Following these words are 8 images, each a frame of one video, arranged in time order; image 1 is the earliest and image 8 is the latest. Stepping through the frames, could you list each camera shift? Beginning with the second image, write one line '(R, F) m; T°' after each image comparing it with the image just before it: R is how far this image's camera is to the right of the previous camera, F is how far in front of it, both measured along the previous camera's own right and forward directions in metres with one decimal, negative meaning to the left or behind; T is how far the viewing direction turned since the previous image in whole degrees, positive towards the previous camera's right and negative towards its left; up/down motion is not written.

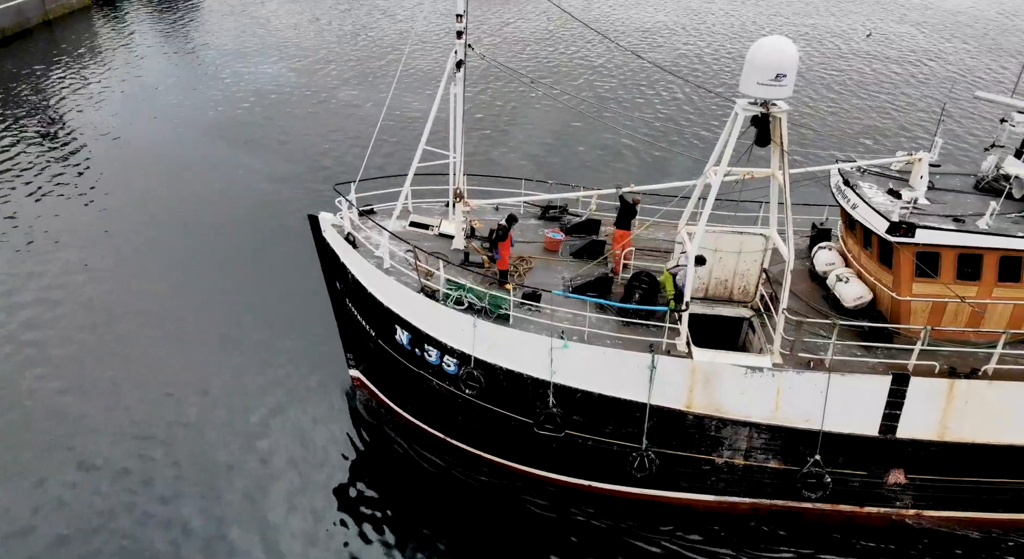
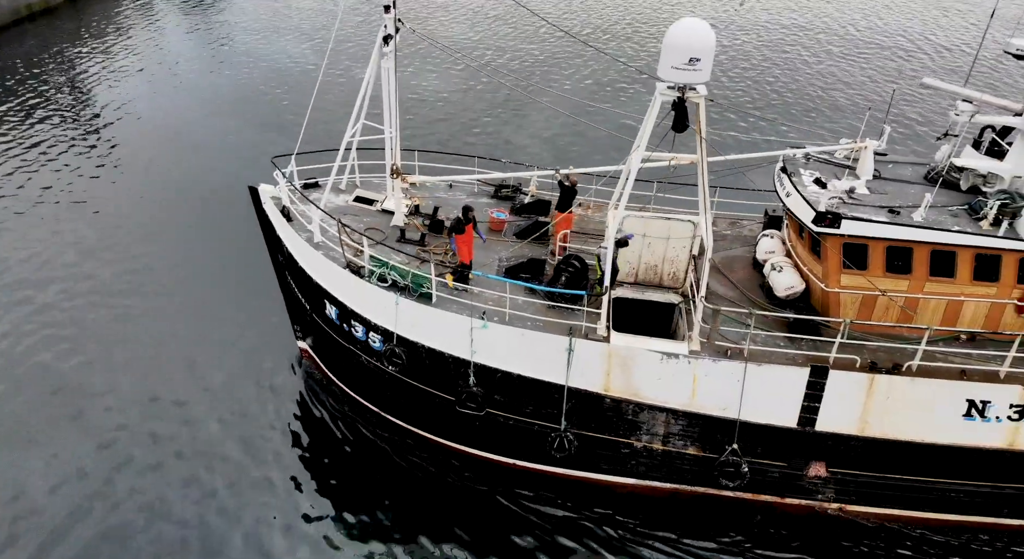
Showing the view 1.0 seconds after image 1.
(+2.7, -0.1) m; -4°
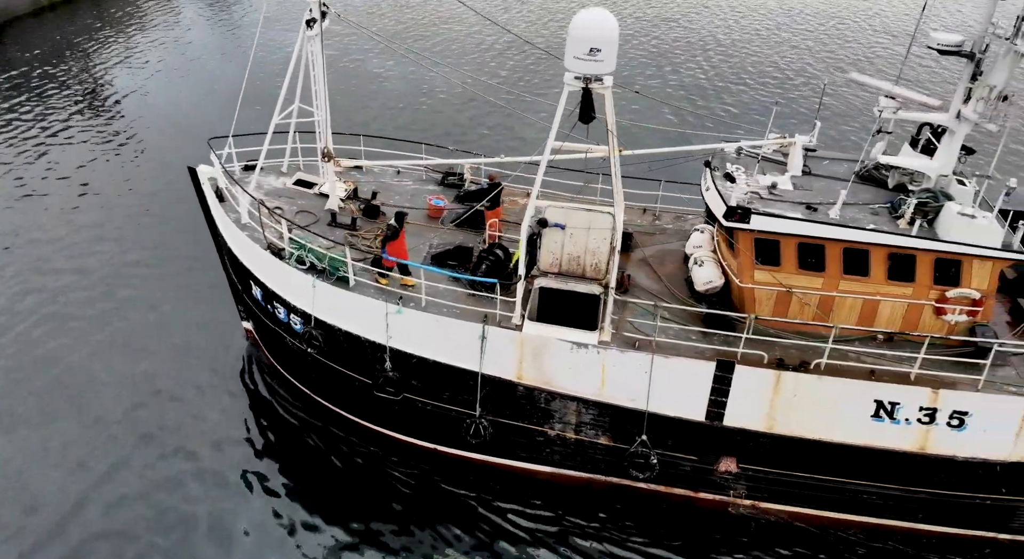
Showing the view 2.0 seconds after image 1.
(+2.7, -0.1) m; -3°
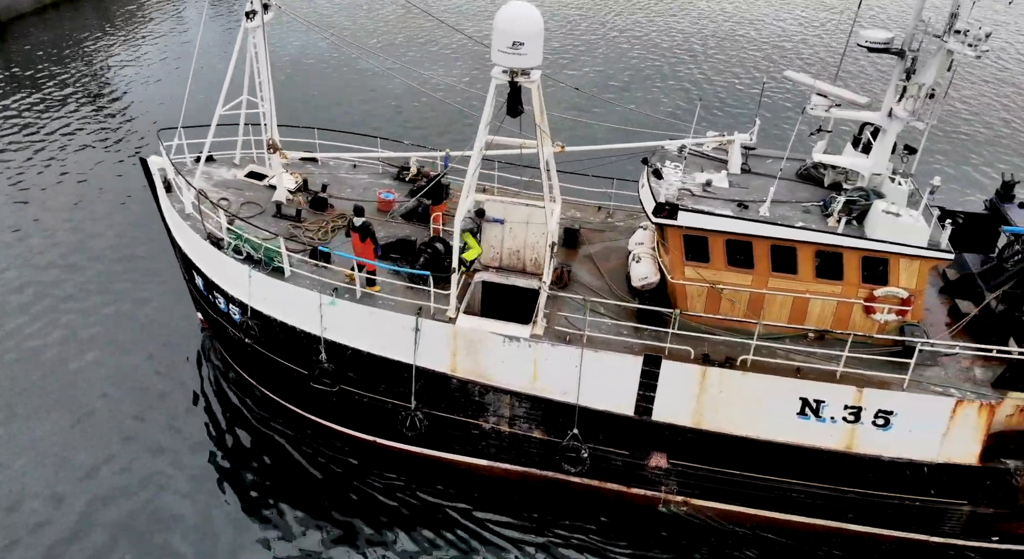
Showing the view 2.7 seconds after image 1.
(+1.8, -0.1) m; -1°
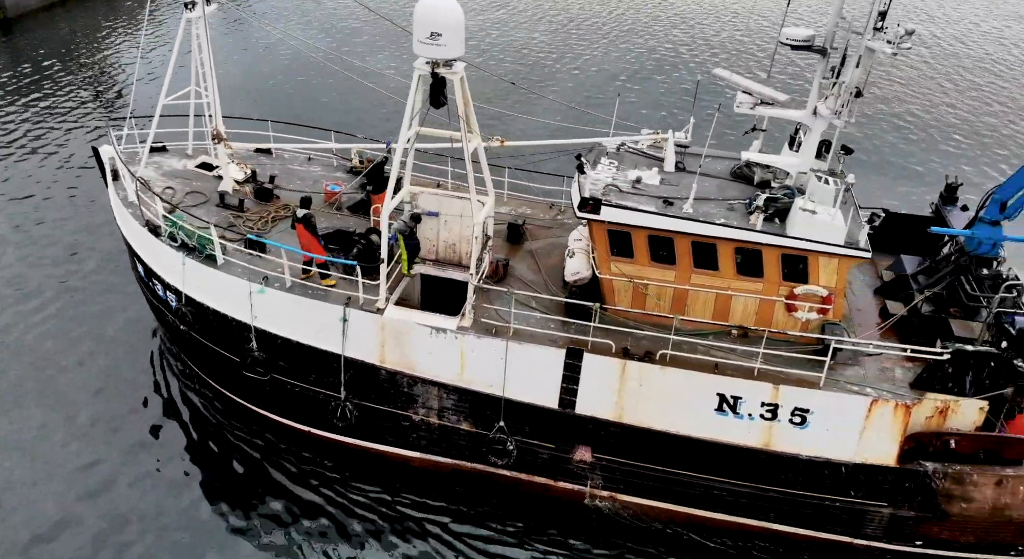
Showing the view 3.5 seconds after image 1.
(+2.0, -0.1) m; -2°
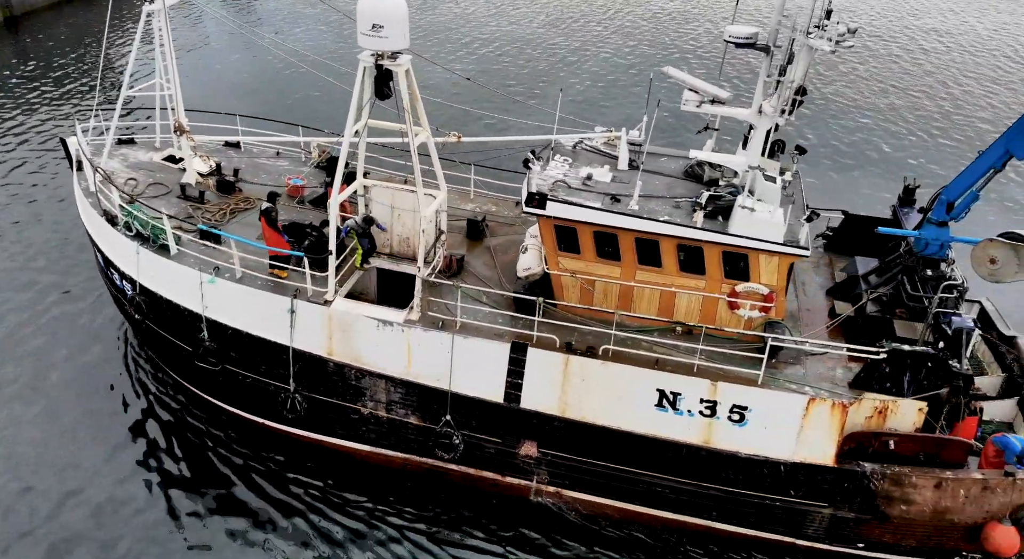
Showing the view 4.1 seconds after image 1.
(+1.4, -0.1) m; -1°
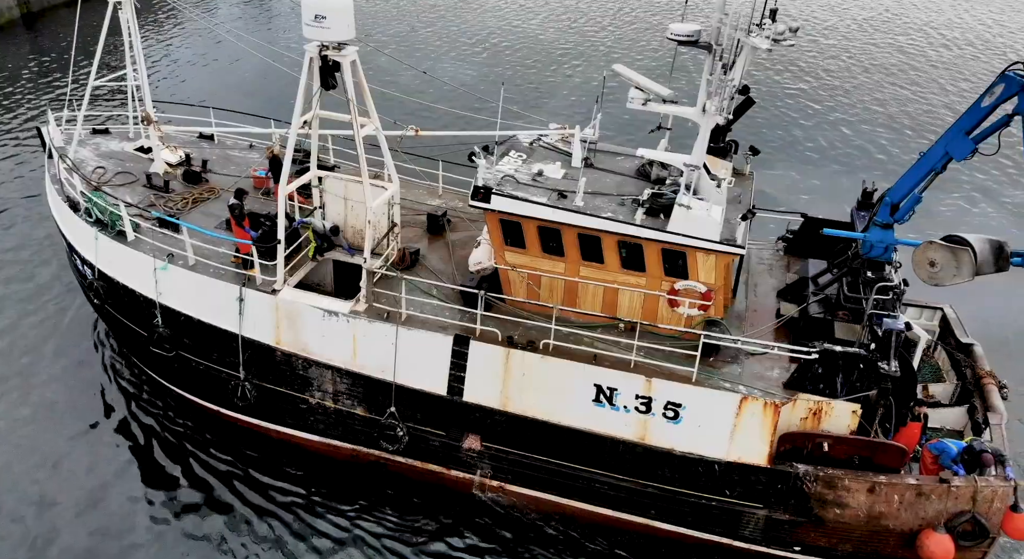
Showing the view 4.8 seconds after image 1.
(+1.7, -0.1) m; -2°
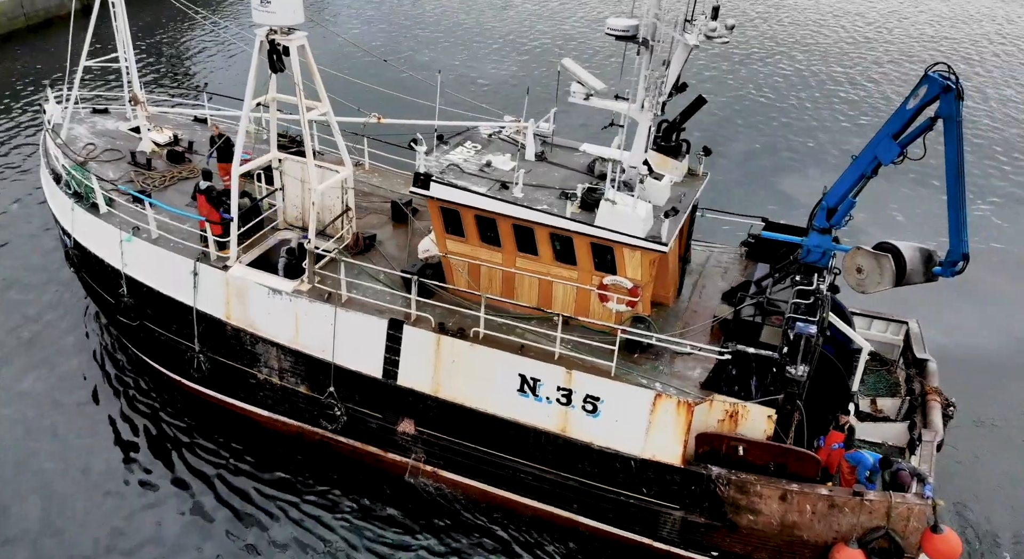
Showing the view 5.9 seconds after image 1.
(+2.7, -0.1) m; -5°
